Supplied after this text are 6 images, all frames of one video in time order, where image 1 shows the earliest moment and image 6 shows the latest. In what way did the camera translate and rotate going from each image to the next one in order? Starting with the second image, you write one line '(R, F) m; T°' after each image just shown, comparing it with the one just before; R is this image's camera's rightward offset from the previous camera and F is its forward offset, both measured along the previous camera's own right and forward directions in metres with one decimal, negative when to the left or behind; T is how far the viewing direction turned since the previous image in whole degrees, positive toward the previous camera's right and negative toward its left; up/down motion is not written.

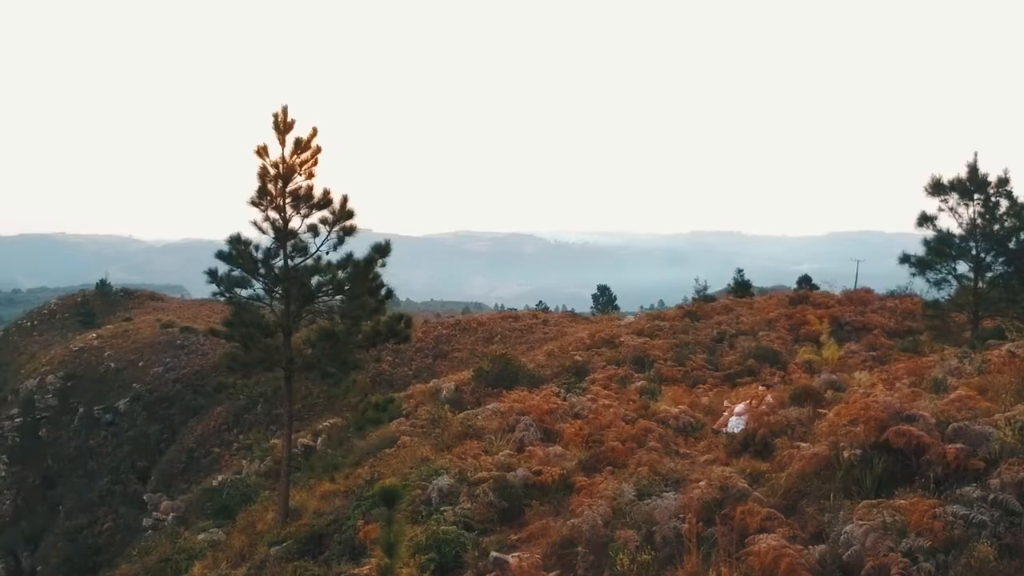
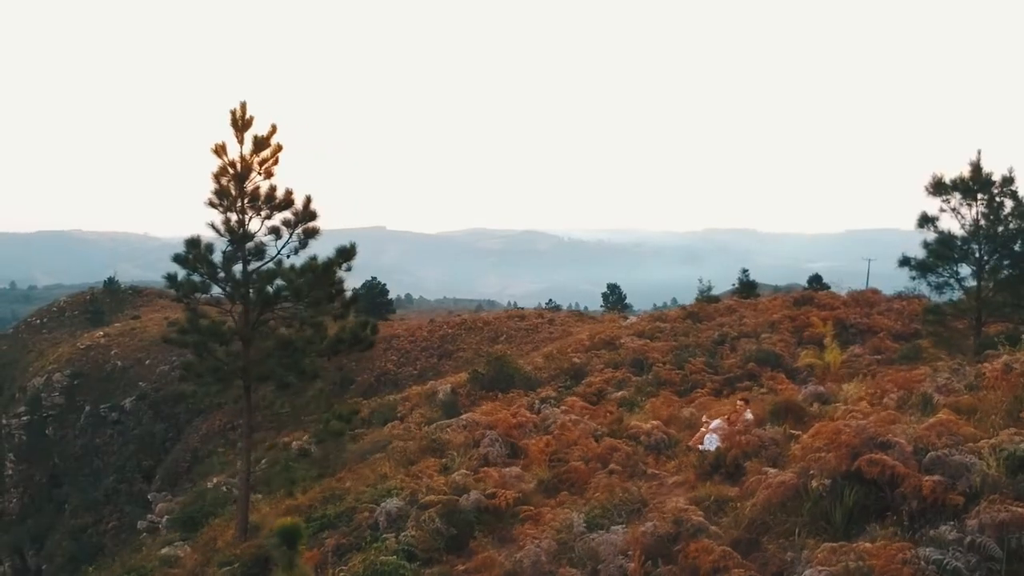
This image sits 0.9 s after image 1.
(+0.6, +0.6) m; 0°
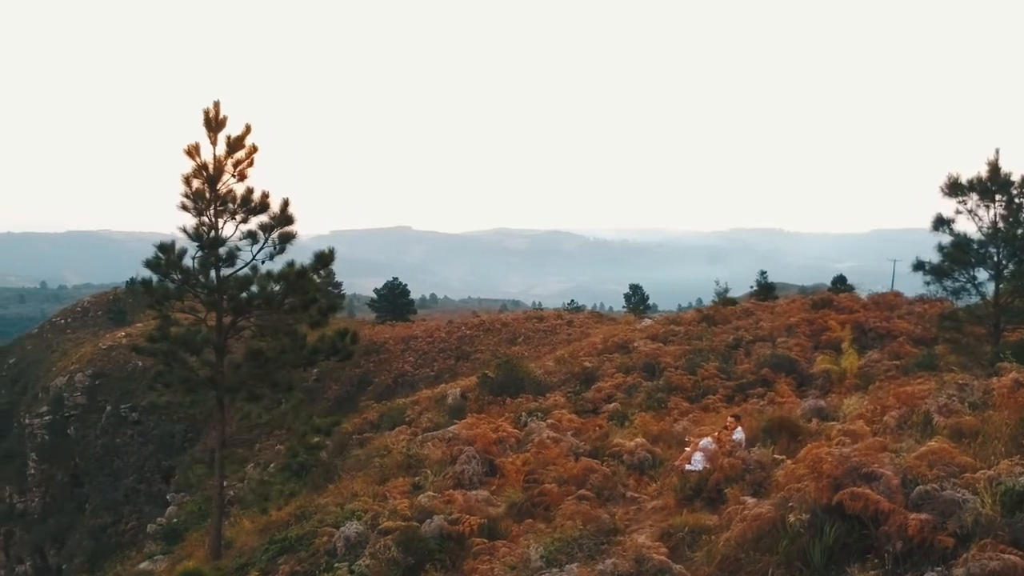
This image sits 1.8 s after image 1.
(+0.6, +0.5) m; -1°
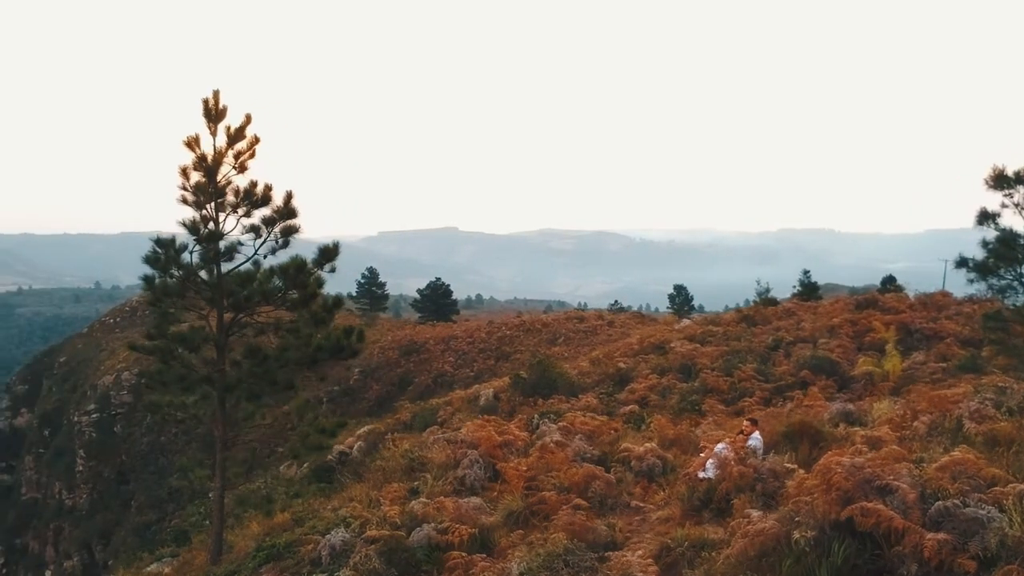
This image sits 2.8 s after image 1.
(+0.5, +0.4) m; -3°
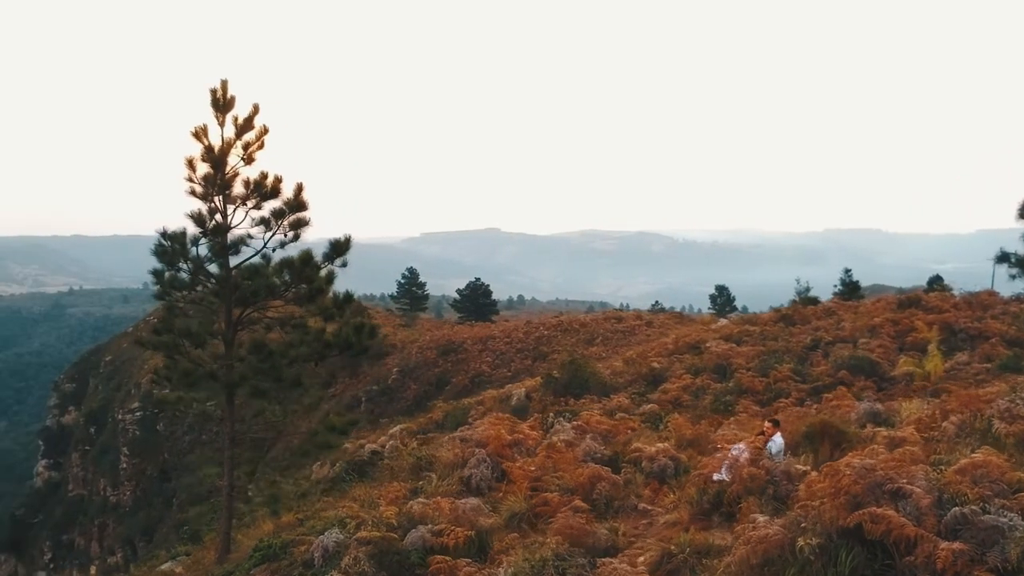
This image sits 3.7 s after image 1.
(+0.4, +0.3) m; -3°
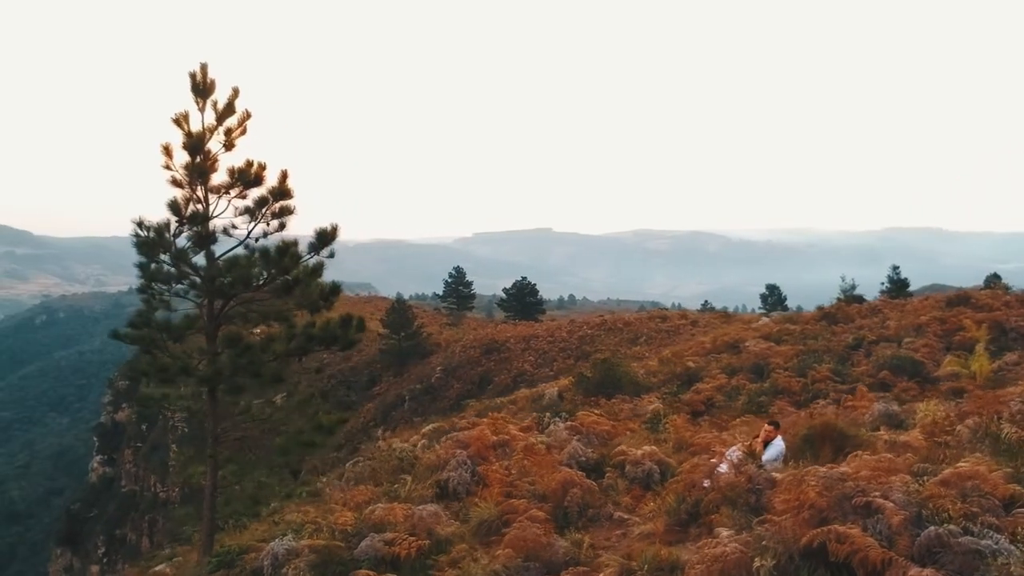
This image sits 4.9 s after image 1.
(+0.8, +0.5) m; -3°
